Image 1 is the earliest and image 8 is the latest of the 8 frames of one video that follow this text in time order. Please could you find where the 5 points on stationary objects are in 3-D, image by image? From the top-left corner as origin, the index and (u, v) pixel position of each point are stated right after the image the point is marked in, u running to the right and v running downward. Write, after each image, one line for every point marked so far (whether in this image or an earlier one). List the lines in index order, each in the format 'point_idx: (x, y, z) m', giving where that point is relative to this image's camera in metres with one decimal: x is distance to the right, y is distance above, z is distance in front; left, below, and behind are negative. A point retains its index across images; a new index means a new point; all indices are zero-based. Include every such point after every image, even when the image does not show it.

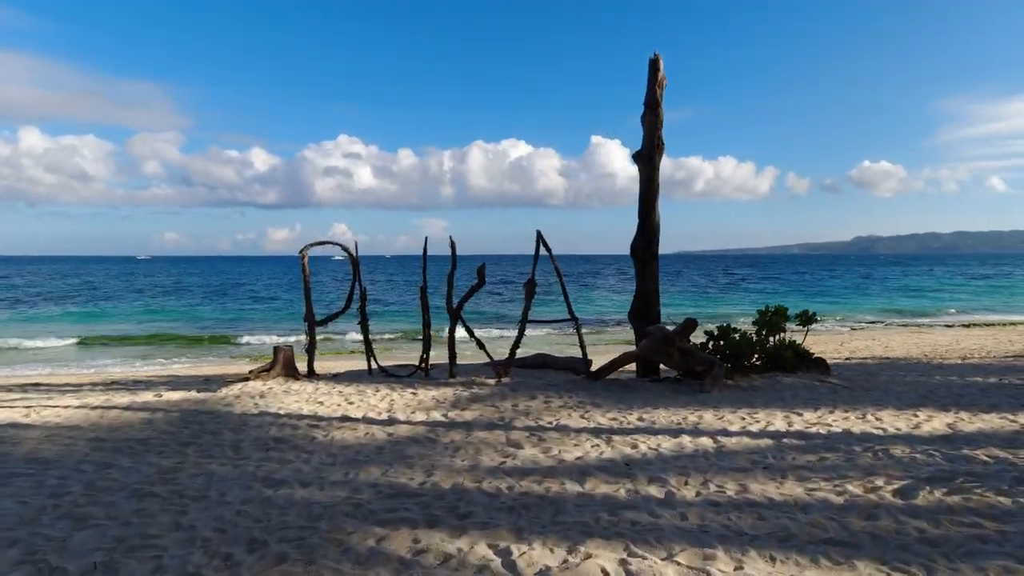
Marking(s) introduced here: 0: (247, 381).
0: (-3.9, -1.4, +8.7) m
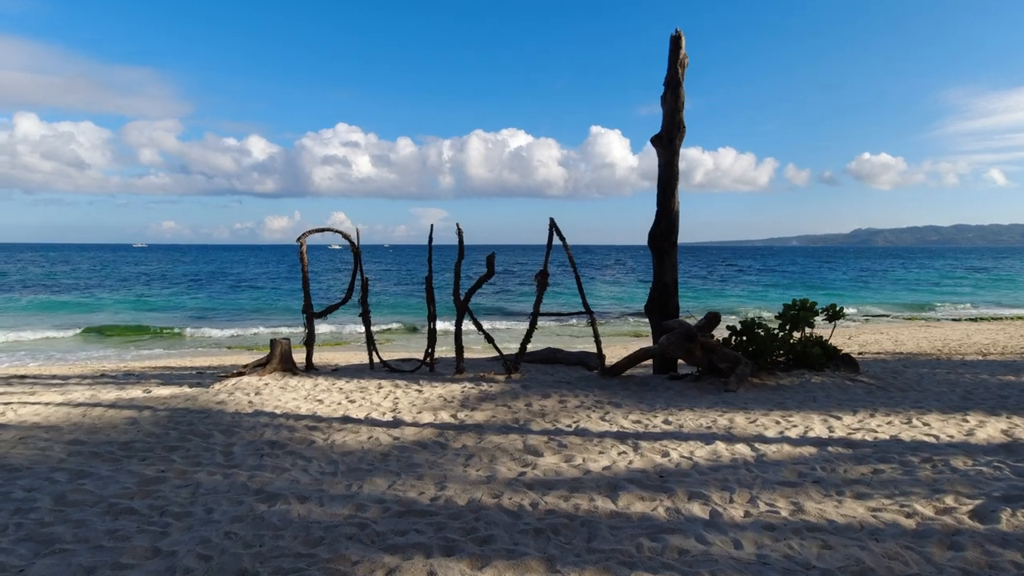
0: (-3.8, -1.3, +8.2) m
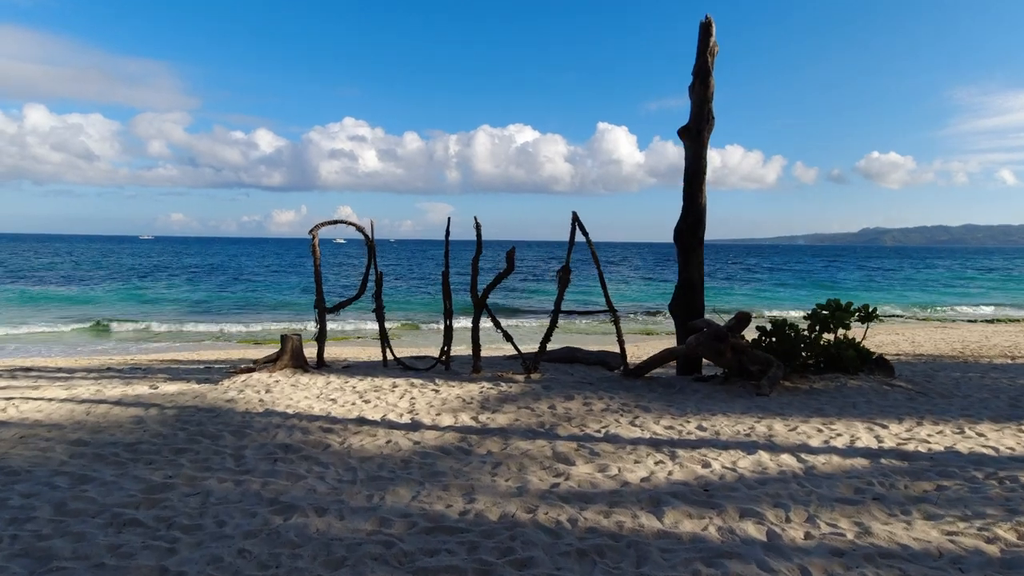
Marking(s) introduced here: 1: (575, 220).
0: (-3.5, -1.2, +7.9) m
1: (+0.9, +0.9, +7.9) m
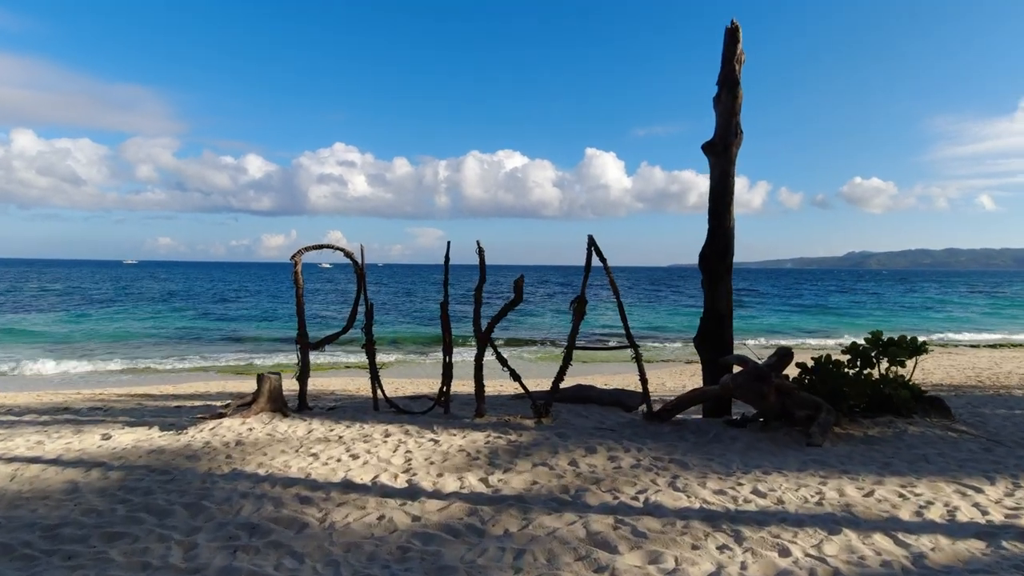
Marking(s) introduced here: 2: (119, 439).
0: (-3.4, -1.6, +6.9) m
1: (+1.0, +0.5, +7.0) m
2: (-4.3, -1.7, +6.4) m
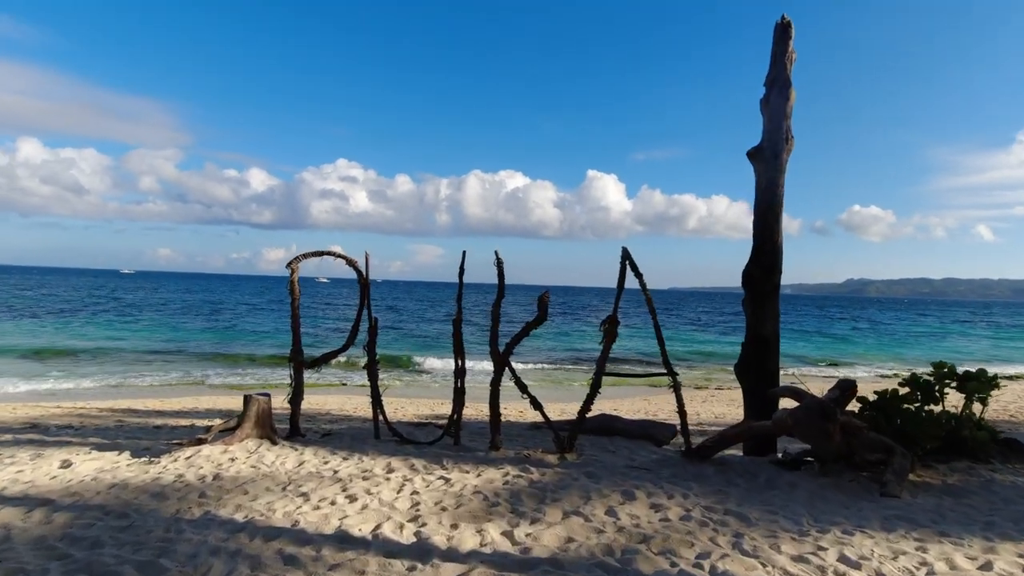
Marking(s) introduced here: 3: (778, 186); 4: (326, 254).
0: (-3.2, -1.6, +6.0) m
1: (+1.2, +0.3, +6.3) m
2: (-4.1, -1.7, +5.5) m
3: (+3.0, +1.2, +6.7) m
4: (-2.3, +0.4, +7.1) m
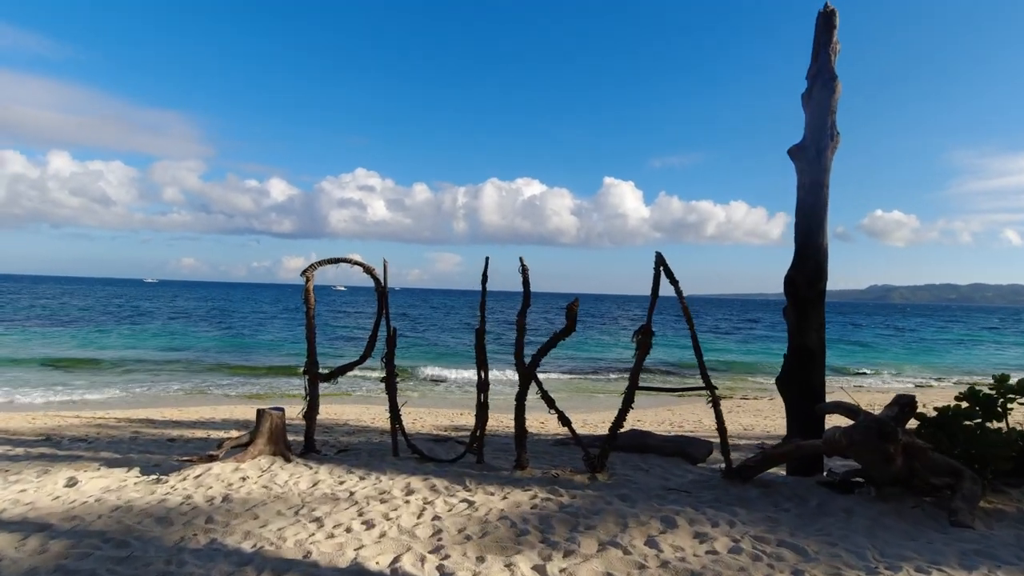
0: (-3.0, -1.7, +5.7) m
1: (+1.5, +0.3, +5.9) m
2: (-3.8, -1.8, +5.3) m
3: (+3.3, +1.1, +6.2) m
4: (-2.0, +0.3, +6.8) m
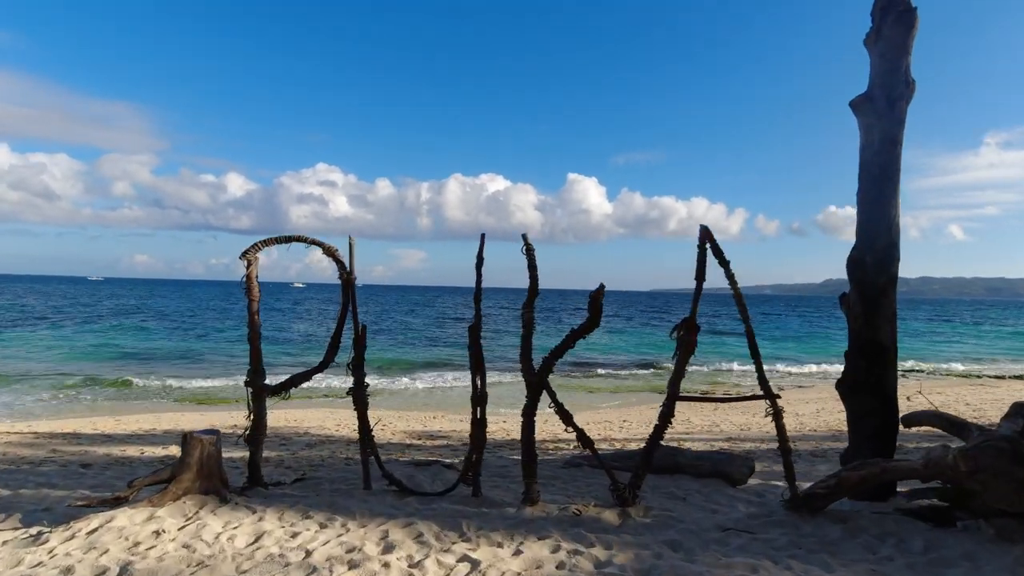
0: (-2.9, -1.6, +4.2) m
1: (+1.5, +0.4, +4.6) m
2: (-3.7, -1.7, +3.7) m
3: (+3.3, +1.2, +5.1) m
4: (-2.0, +0.4, +5.4) m
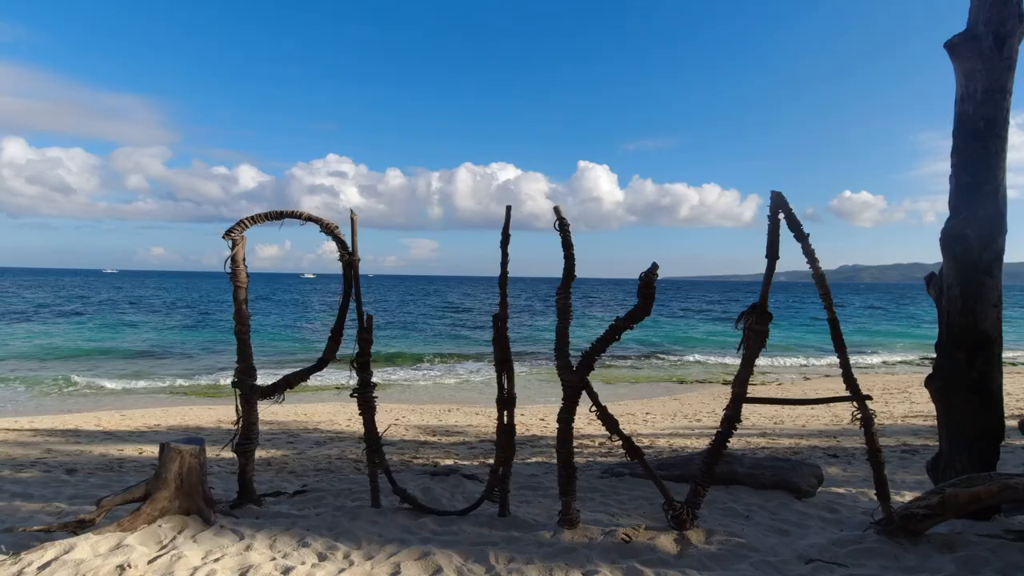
0: (-2.7, -1.5, +3.6) m
1: (+1.7, +0.5, +3.8) m
2: (-3.5, -1.6, +3.0) m
3: (+3.5, +1.4, +4.2) m
4: (-1.8, +0.6, +4.7) m
